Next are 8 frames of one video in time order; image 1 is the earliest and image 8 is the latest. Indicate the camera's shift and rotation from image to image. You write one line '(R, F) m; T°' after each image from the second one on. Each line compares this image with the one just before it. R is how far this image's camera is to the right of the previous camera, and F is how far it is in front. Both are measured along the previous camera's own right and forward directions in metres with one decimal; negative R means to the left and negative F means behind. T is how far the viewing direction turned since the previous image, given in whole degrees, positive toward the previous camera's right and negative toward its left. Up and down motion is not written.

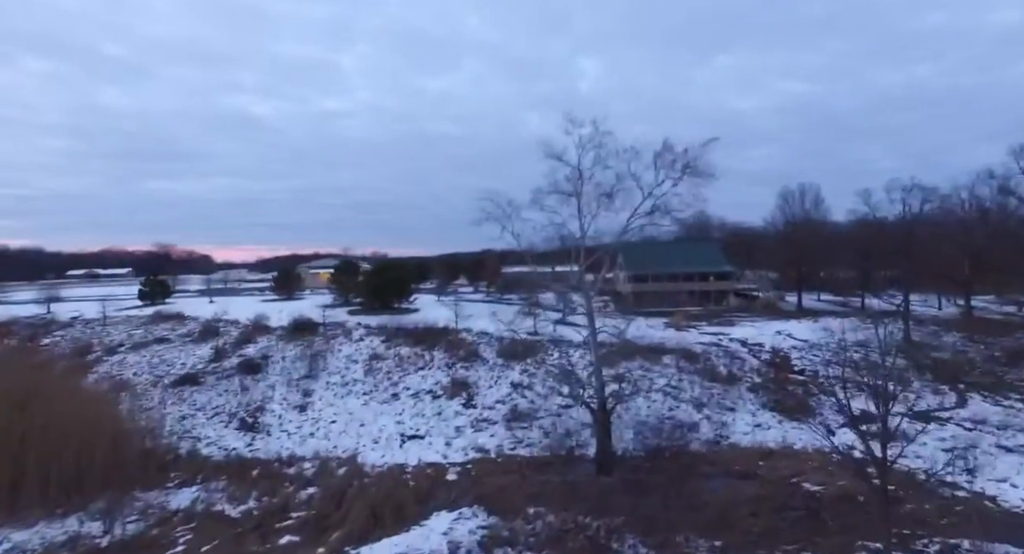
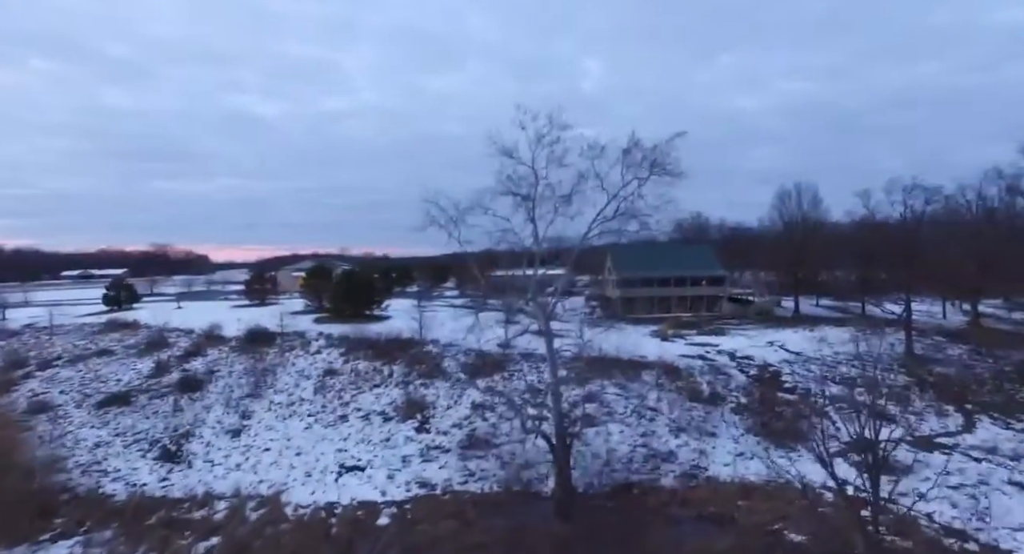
(+0.9, +1.1) m; 0°
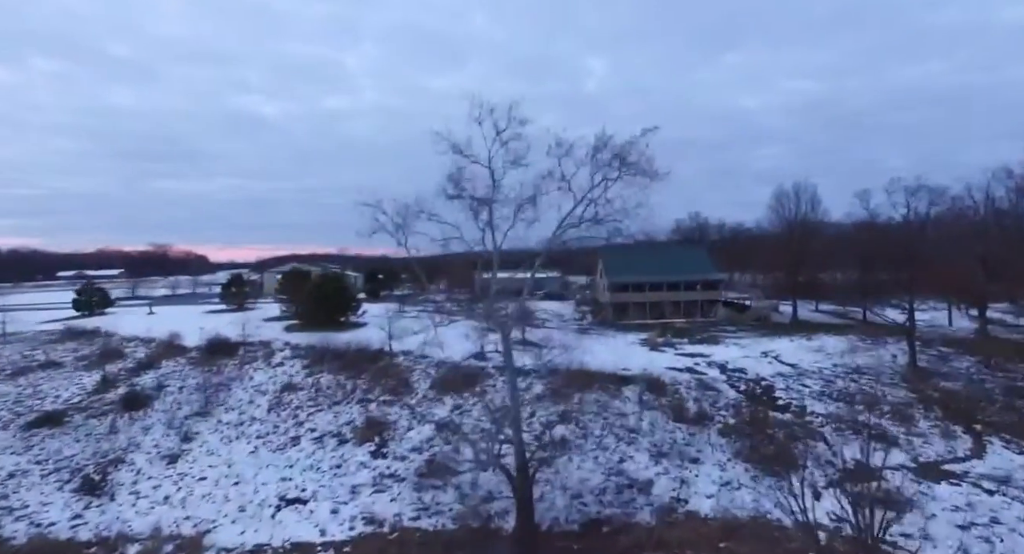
(+0.7, +0.9) m; 0°
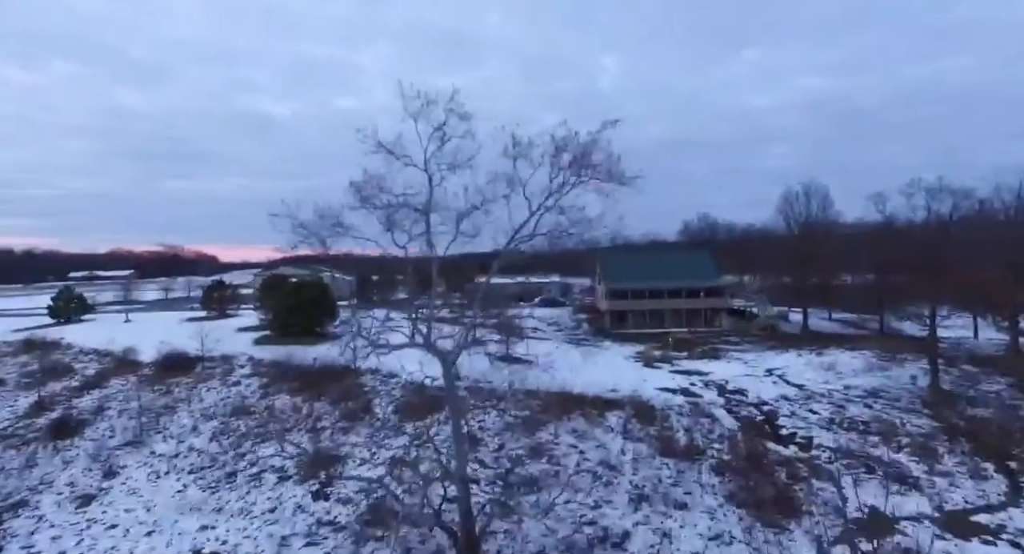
(+0.8, +1.2) m; -1°
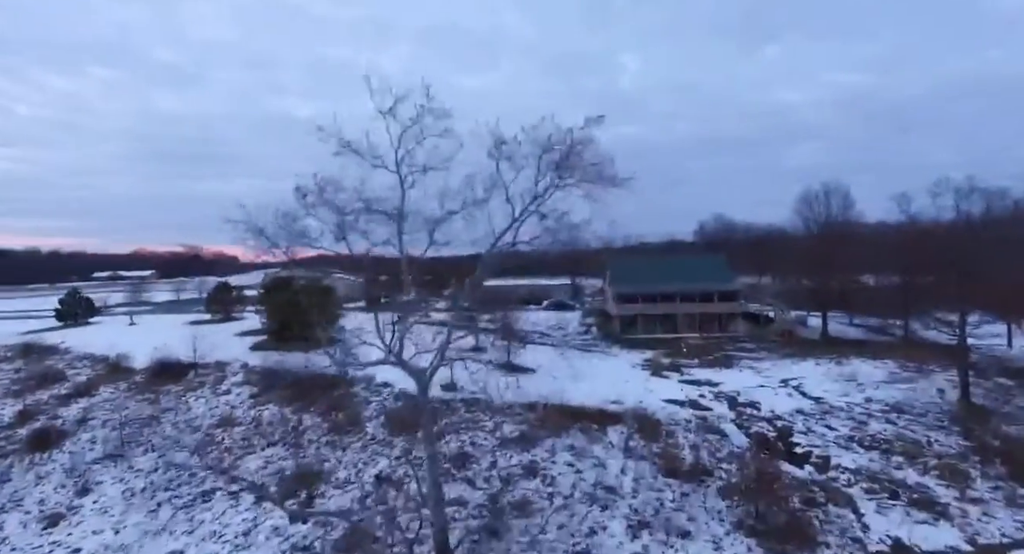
(+0.4, +0.6) m; -2°
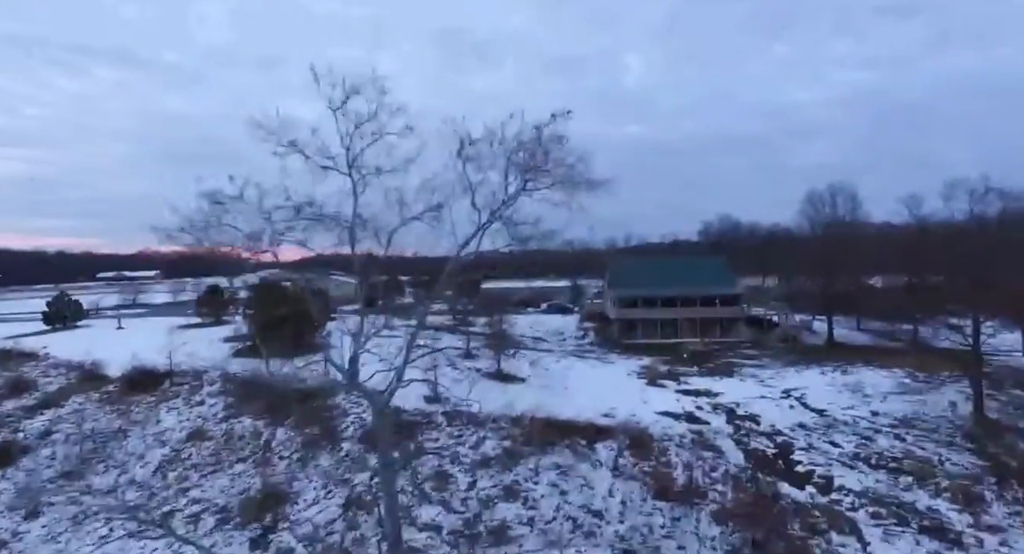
(+0.4, +0.6) m; -1°
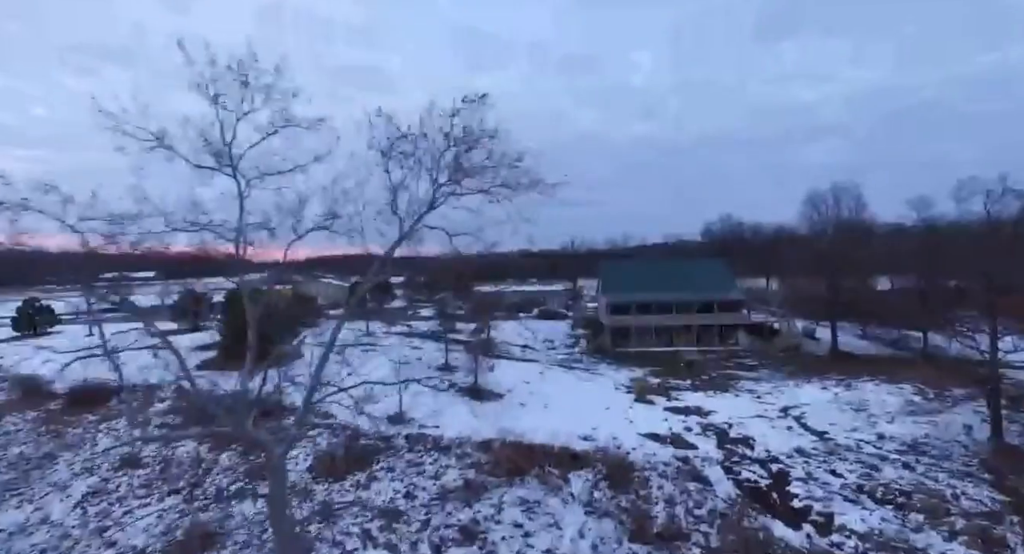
(+0.7, +1.0) m; -1°
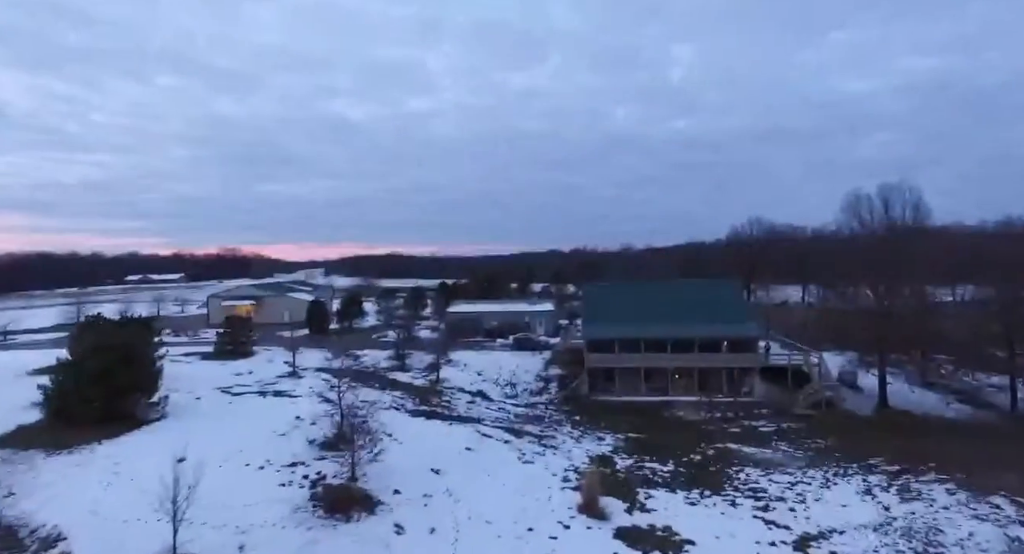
(+2.5, +4.2) m; -4°
